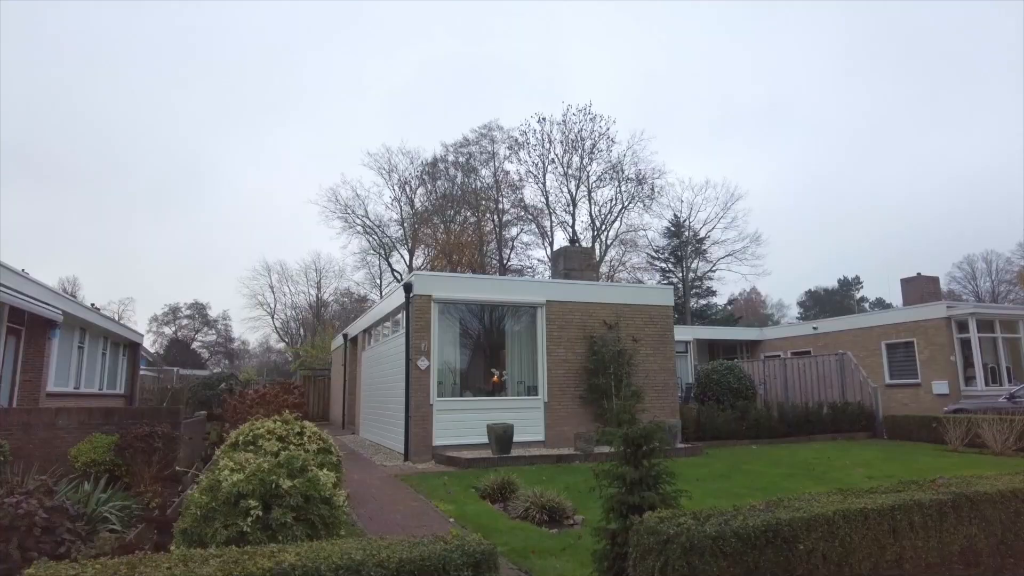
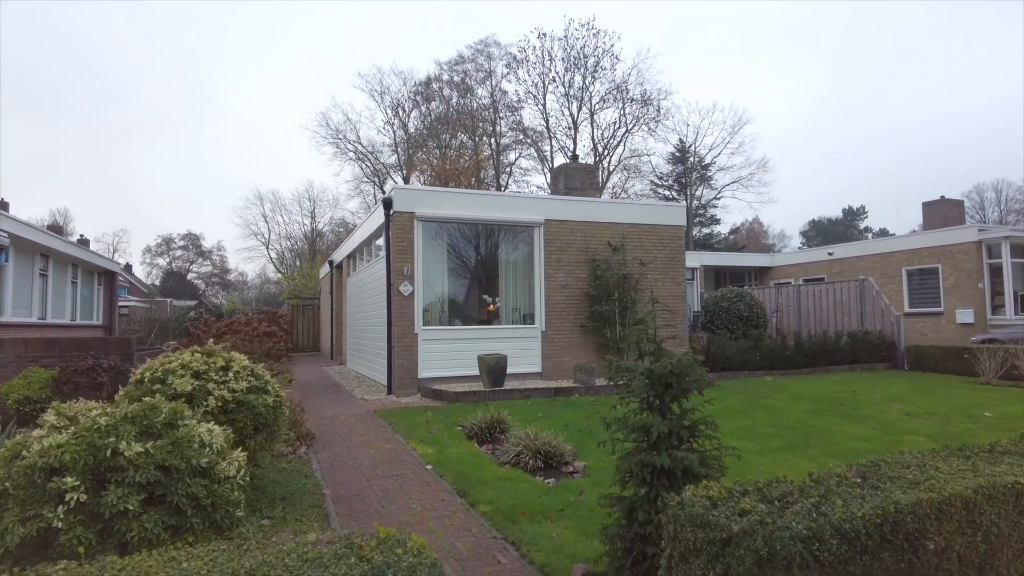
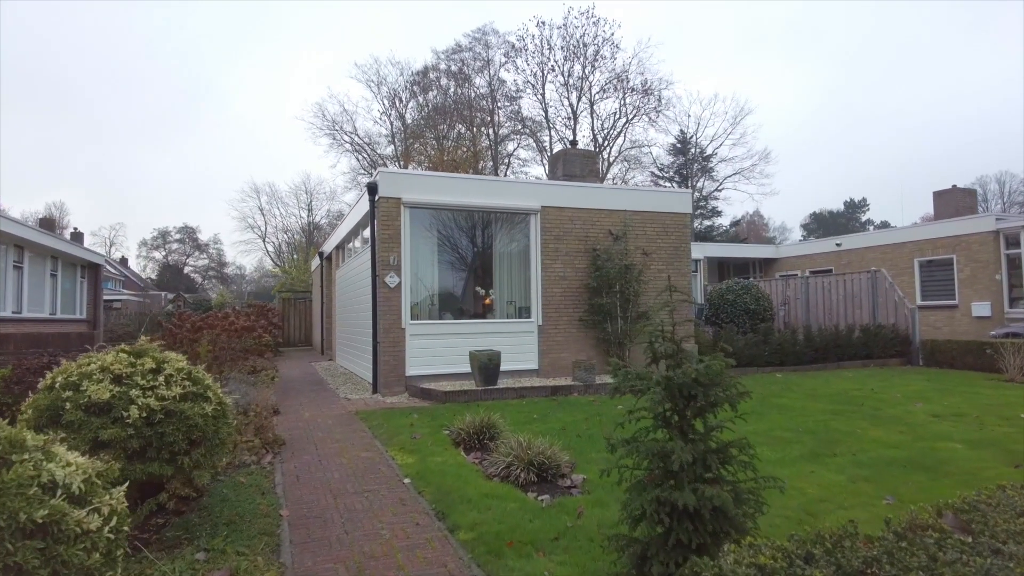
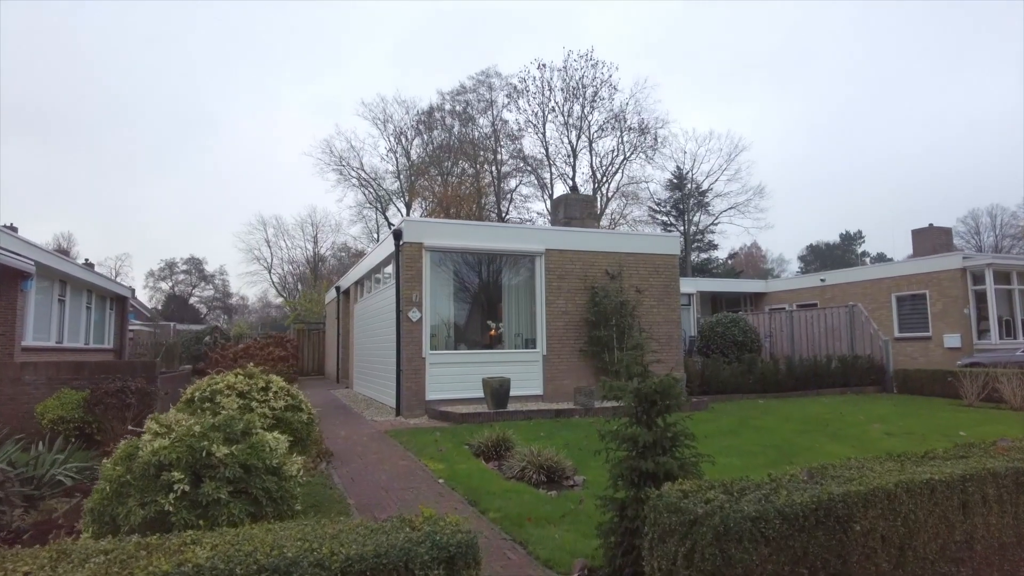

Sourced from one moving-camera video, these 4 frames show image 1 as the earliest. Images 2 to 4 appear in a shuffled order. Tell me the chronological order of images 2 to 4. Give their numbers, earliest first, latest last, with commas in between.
4, 2, 3
